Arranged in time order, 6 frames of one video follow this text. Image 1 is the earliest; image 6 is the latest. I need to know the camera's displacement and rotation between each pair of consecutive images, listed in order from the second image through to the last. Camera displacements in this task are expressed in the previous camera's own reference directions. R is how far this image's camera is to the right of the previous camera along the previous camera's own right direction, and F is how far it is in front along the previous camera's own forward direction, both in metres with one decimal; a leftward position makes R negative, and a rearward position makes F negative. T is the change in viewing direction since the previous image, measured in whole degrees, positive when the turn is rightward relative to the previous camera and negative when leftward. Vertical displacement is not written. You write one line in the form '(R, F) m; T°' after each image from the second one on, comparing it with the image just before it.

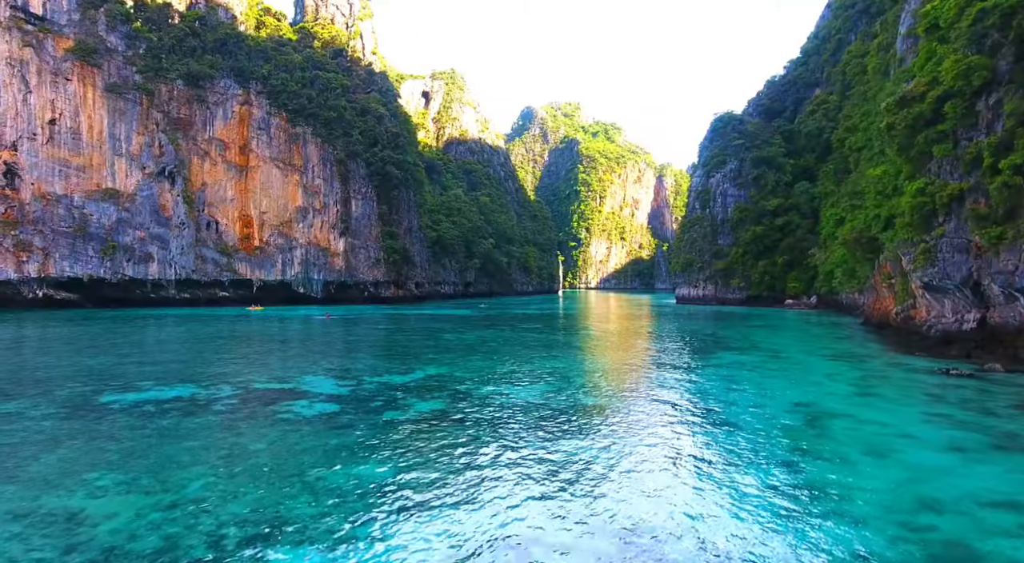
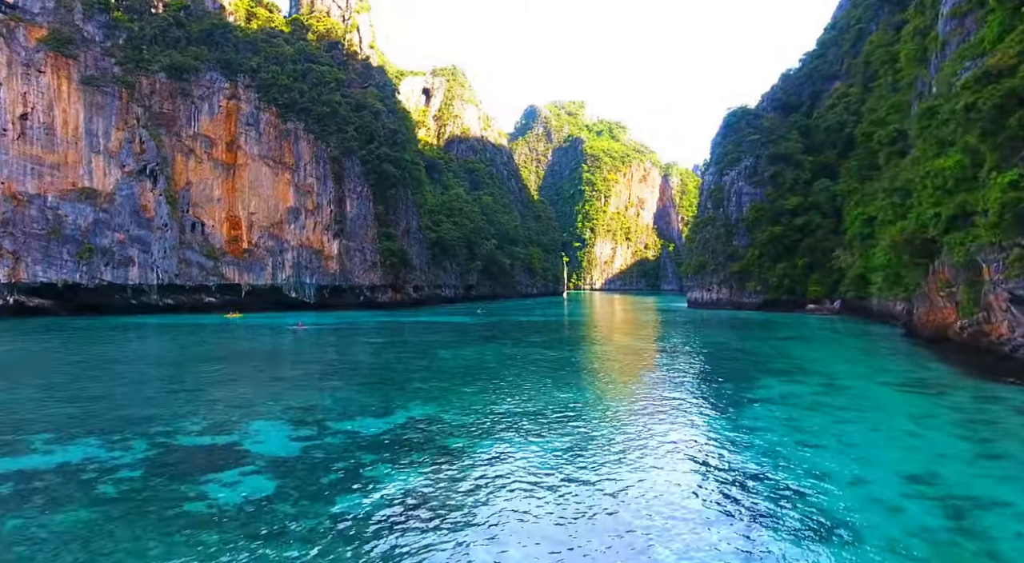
(0.0, +2.1) m; 0°
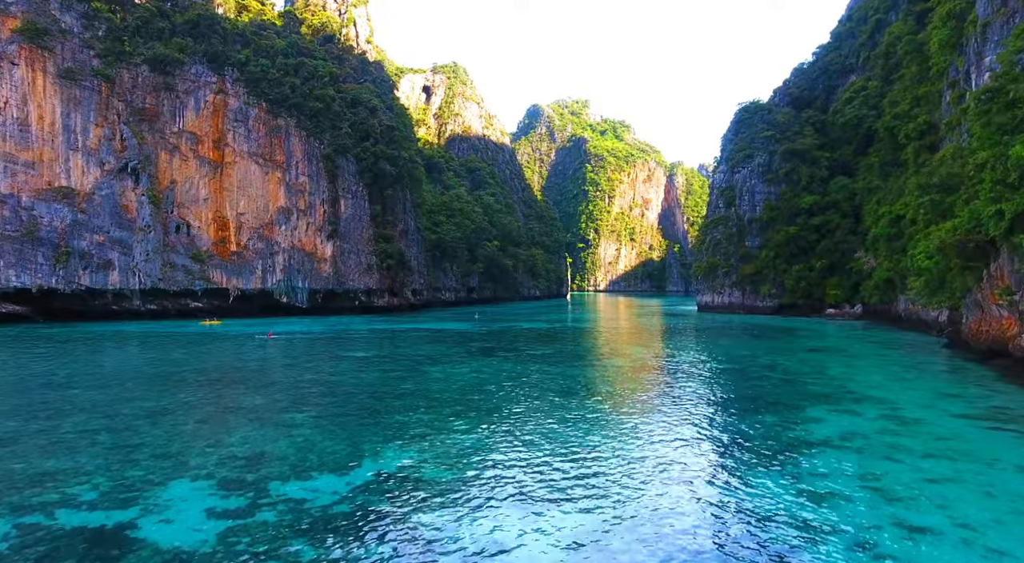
(+0.1, +1.7) m; 0°
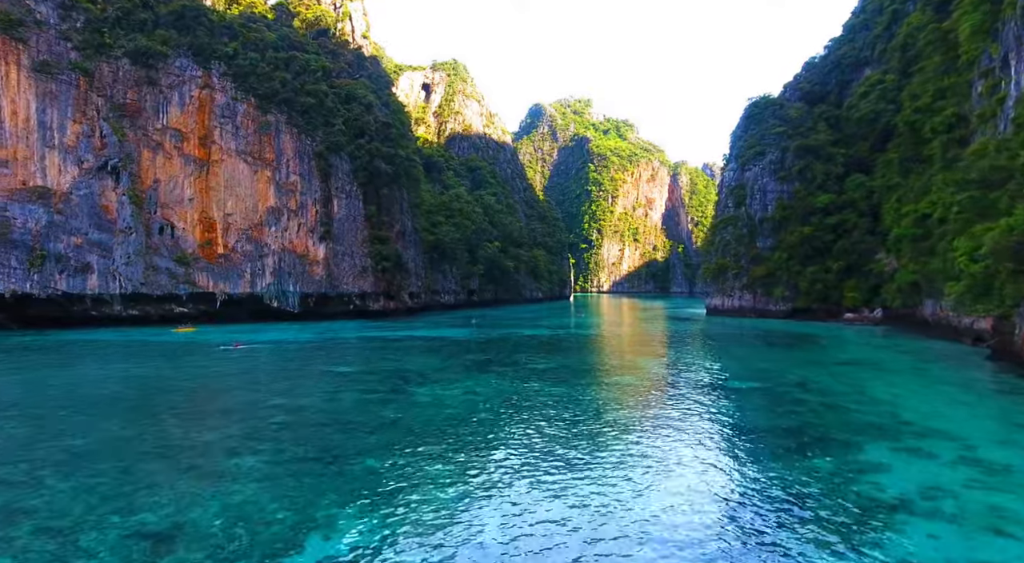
(+0.1, +1.6) m; 0°
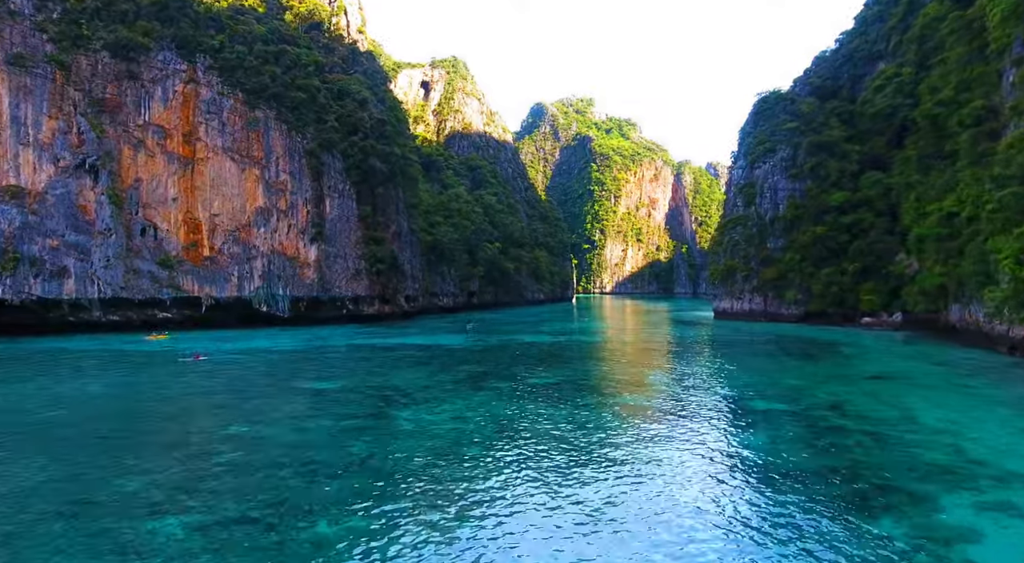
(+0.1, +1.5) m; 0°
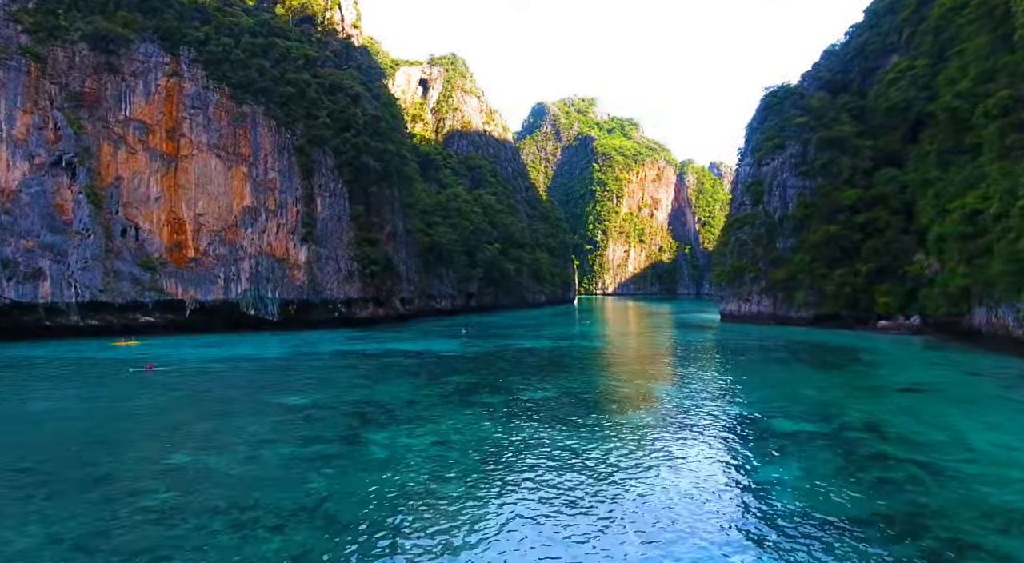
(+0.2, +1.3) m; 0°
